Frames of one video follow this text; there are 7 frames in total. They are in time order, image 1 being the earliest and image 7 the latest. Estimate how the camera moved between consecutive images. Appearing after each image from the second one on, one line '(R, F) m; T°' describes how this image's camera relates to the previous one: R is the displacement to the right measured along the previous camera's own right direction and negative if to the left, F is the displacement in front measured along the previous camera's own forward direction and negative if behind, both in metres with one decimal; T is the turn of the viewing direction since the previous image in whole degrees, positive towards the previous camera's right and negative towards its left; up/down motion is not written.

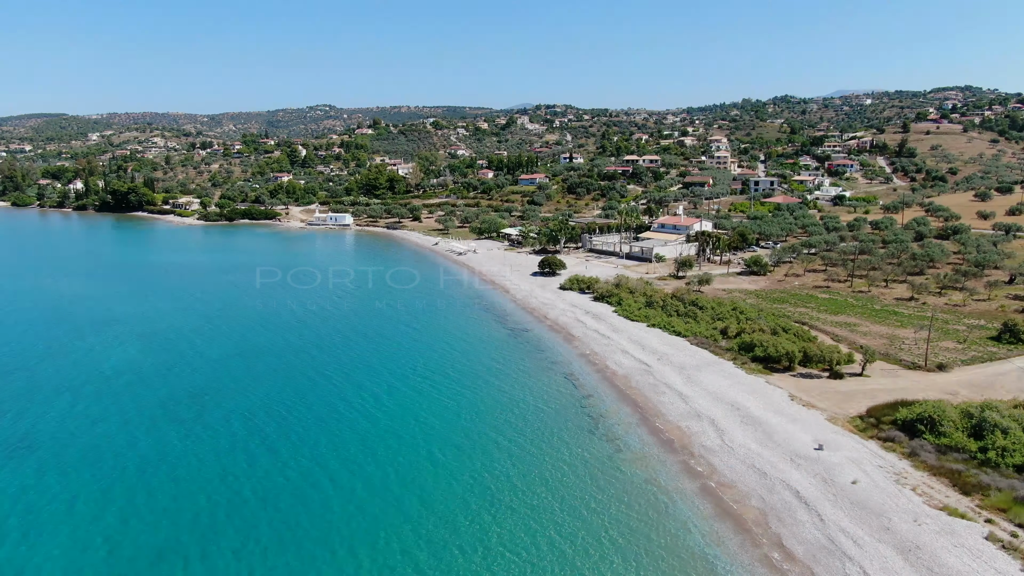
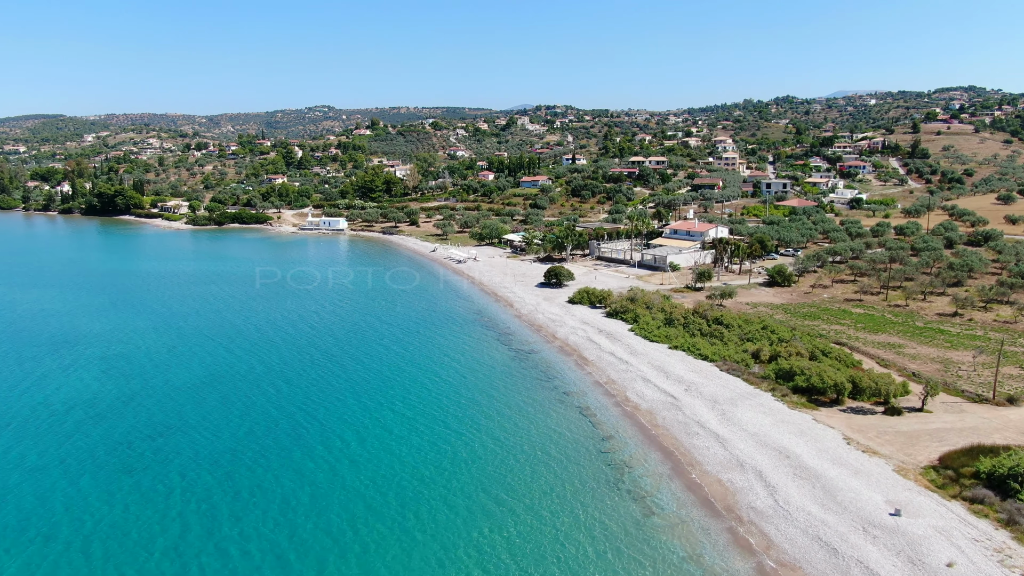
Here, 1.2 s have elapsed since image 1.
(-0.3, +4.9) m; 0°
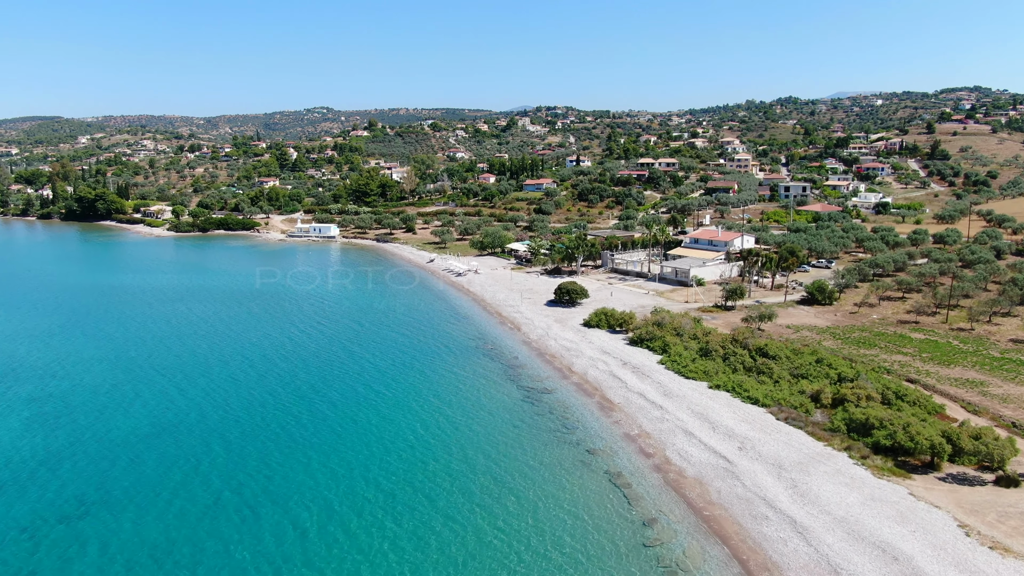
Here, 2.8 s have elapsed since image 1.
(-0.4, +6.7) m; 0°
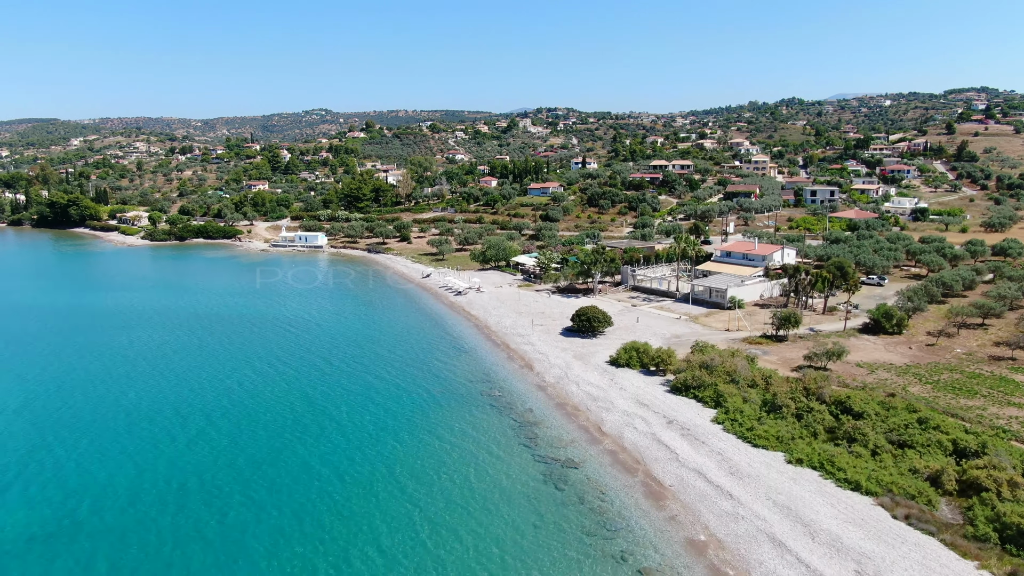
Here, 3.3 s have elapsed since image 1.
(-0.6, +8.2) m; 0°
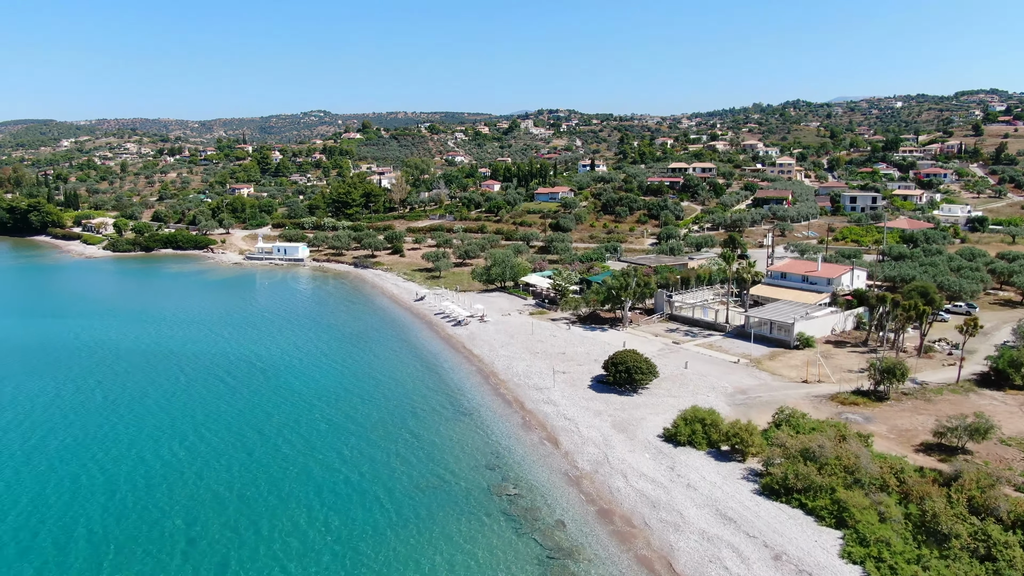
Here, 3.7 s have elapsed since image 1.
(-0.7, +10.2) m; 0°
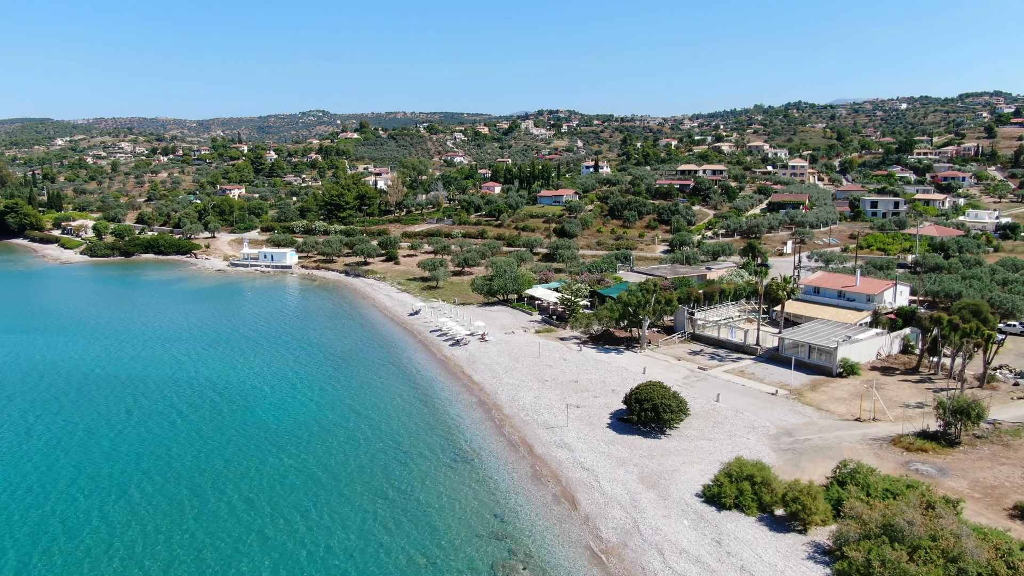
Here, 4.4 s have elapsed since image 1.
(-0.3, +4.8) m; 0°
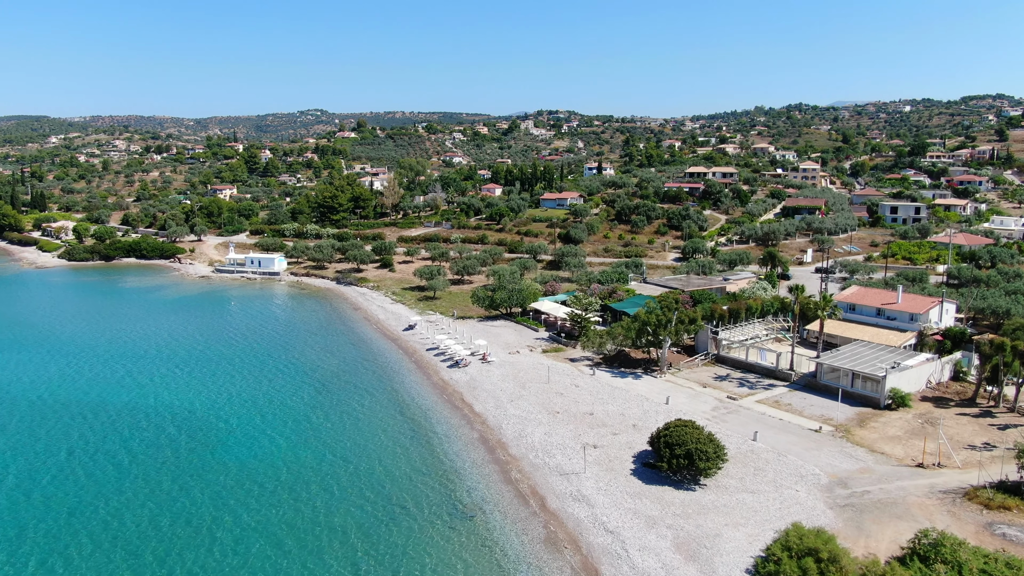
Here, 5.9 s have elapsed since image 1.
(-0.4, +4.2) m; 0°
